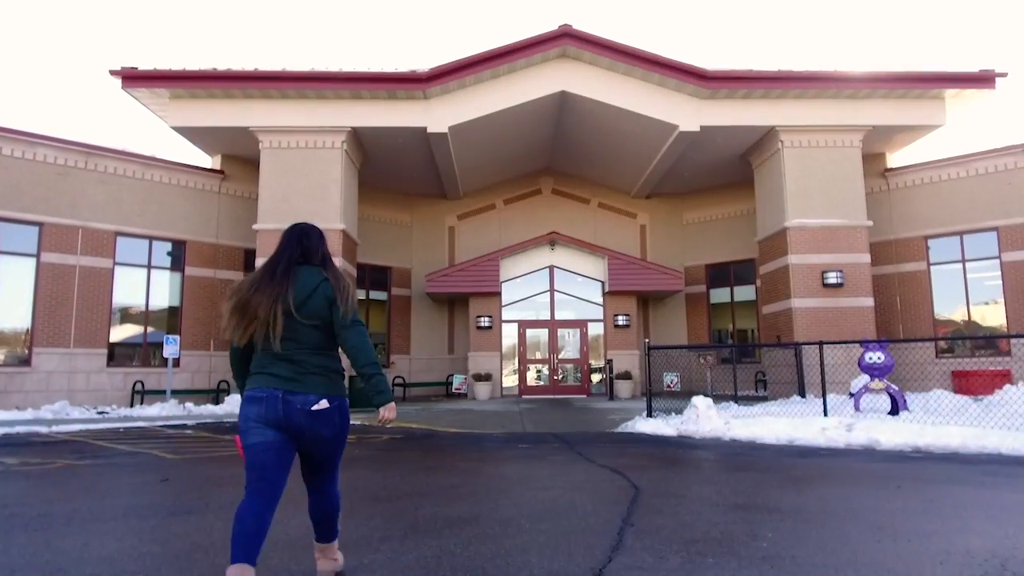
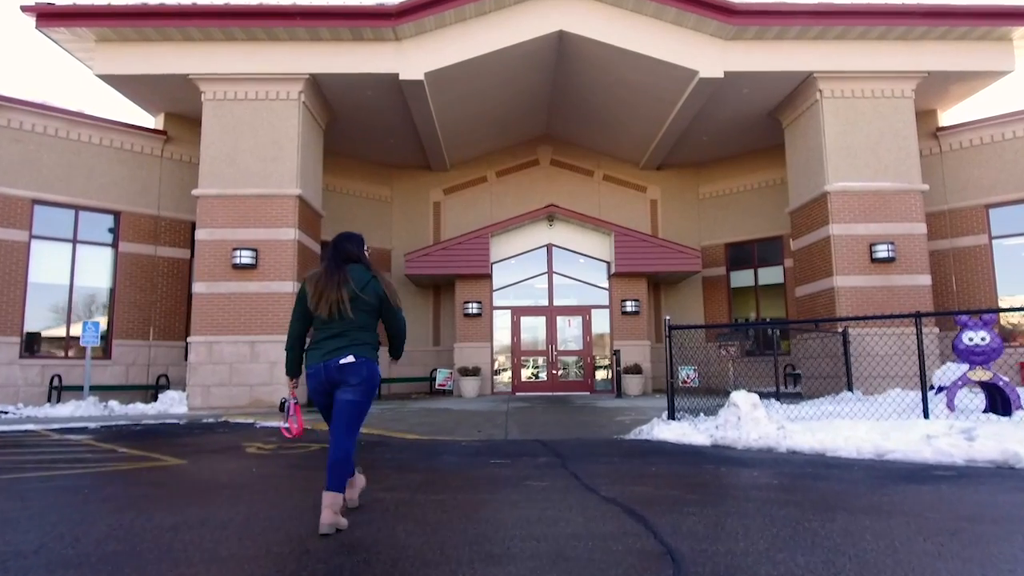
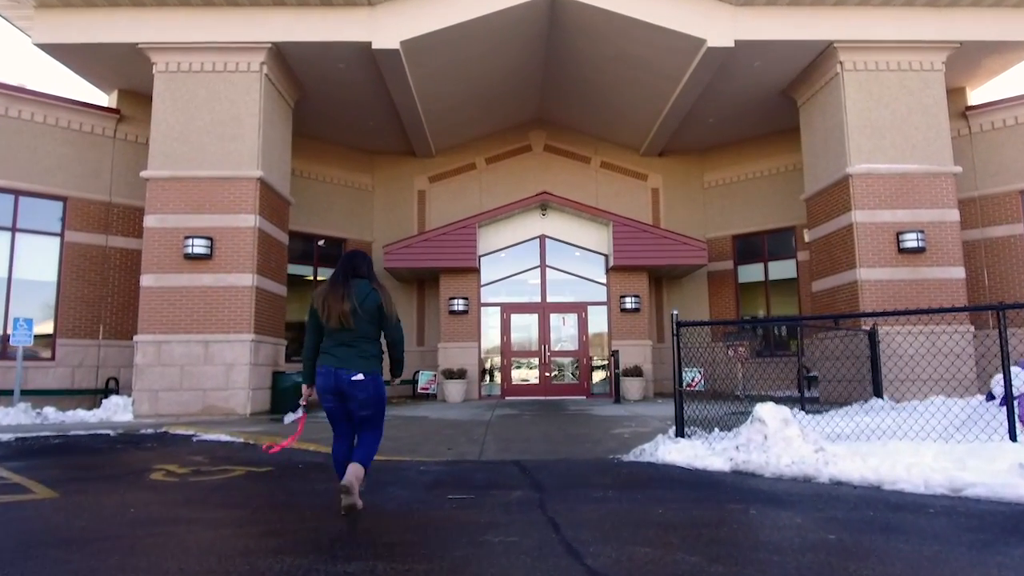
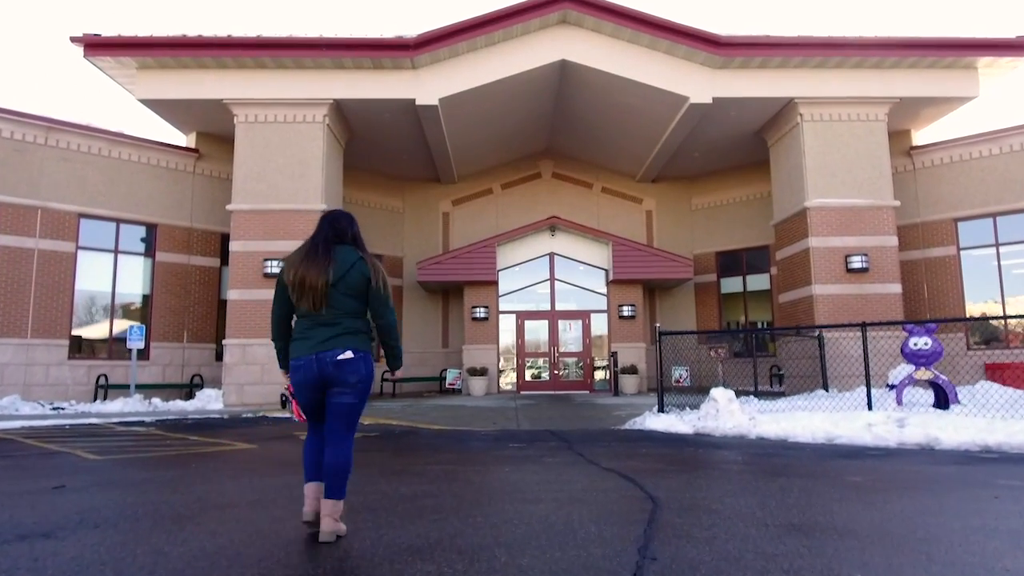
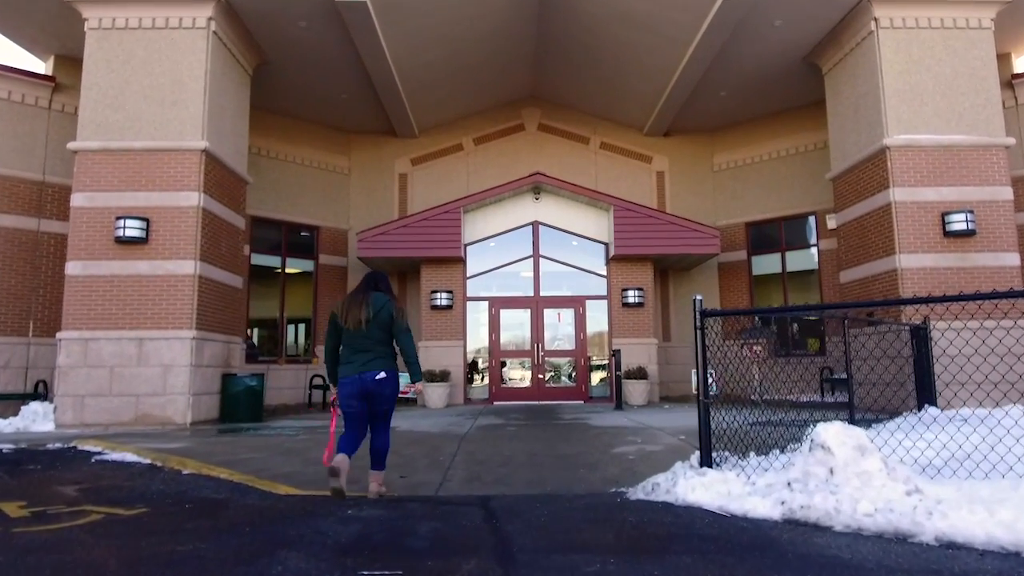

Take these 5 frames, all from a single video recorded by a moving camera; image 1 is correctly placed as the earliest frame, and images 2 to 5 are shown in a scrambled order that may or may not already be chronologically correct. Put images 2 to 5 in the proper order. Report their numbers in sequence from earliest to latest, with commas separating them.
4, 2, 3, 5
